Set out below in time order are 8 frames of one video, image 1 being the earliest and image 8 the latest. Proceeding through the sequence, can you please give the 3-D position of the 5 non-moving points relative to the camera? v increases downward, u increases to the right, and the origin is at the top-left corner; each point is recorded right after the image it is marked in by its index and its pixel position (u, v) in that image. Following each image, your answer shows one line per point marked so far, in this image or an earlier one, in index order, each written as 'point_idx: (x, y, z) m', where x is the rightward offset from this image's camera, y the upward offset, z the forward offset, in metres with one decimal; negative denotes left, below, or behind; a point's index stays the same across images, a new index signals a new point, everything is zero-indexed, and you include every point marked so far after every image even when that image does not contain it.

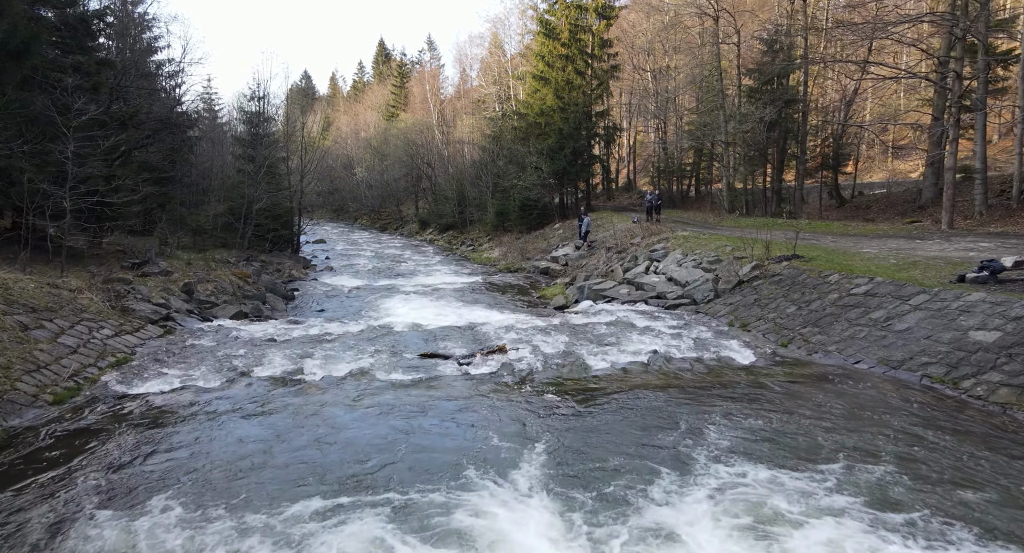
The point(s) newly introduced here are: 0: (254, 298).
0: (-7.6, -0.7, +19.5) m
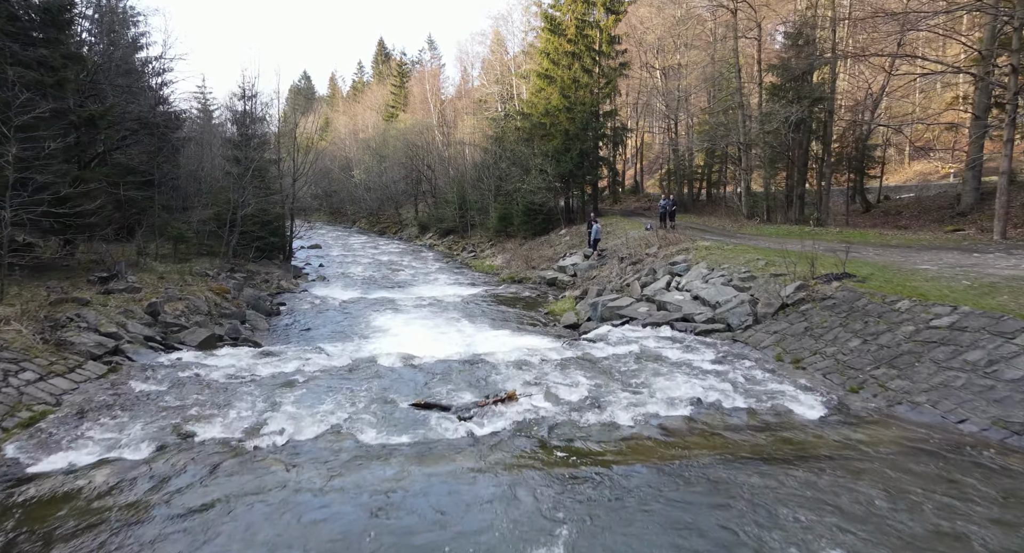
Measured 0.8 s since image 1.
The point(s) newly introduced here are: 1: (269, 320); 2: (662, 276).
0: (-7.4, -1.1, +17.6) m
1: (-7.0, -1.4, +19.3) m
2: (+4.2, 0.0, +19.1) m
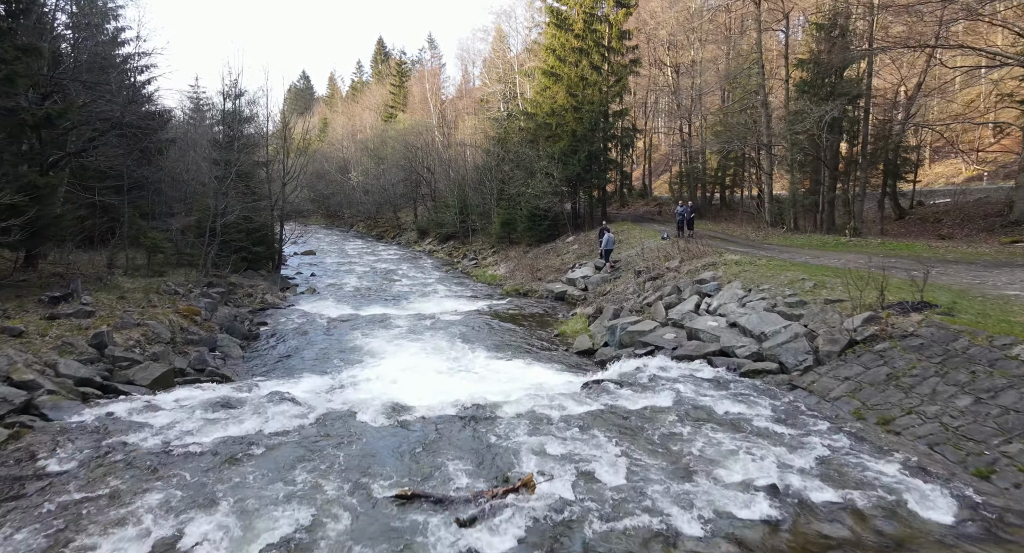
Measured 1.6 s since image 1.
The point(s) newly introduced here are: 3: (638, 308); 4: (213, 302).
0: (-7.2, -1.6, +15.4) m
1: (-6.9, -1.9, +17.2) m
2: (+4.4, -0.4, +16.9) m
3: (+3.4, -0.8, +18.1) m
4: (-9.0, -0.8, +20.0) m
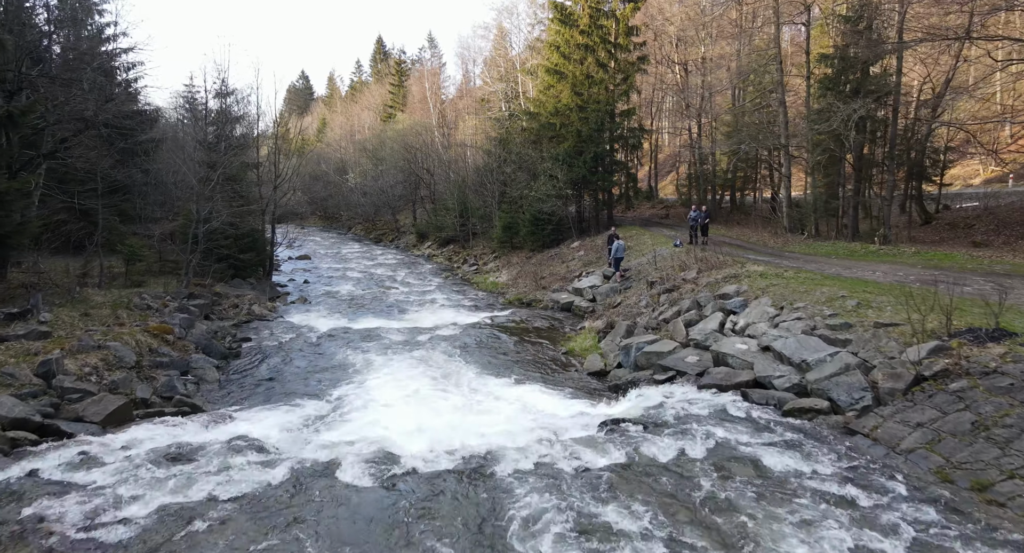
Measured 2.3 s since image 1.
0: (-7.1, -1.9, +13.9) m
1: (-6.8, -2.2, +15.6) m
2: (+4.5, -0.8, +15.3) m
3: (+3.5, -1.2, +16.5) m
4: (-8.9, -1.2, +18.5) m
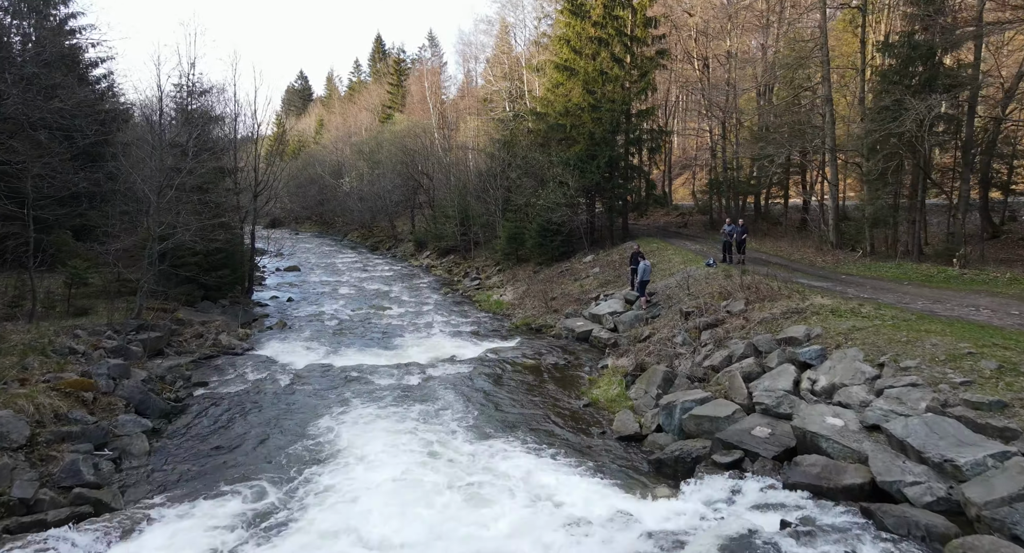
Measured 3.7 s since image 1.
0: (-6.9, -2.7, +10.6) m
1: (-6.6, -2.9, +12.4) m
2: (+4.7, -1.5, +12.1) m
3: (+3.7, -1.9, +13.3) m
4: (-8.7, -1.9, +15.2) m
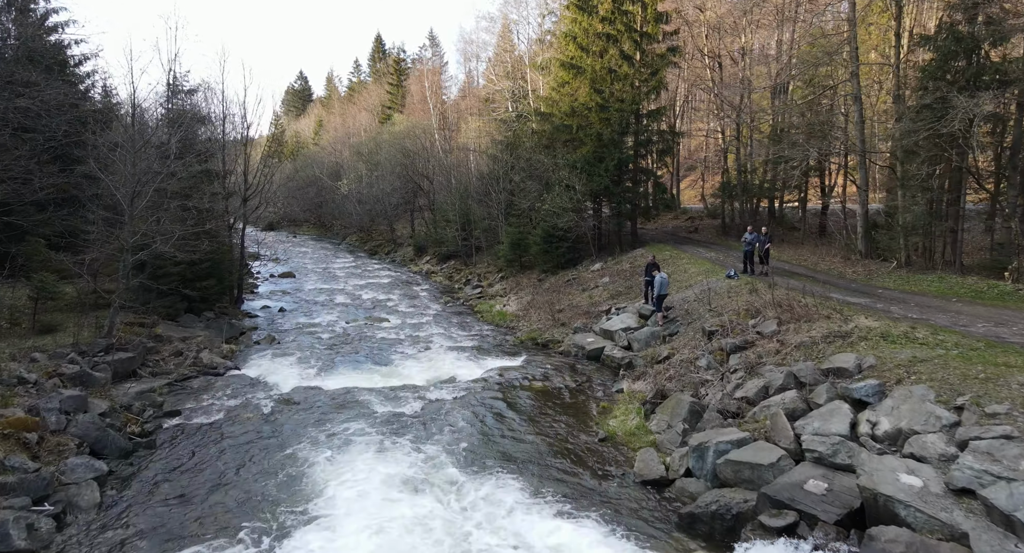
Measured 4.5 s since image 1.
0: (-6.8, -3.0, +9.1) m
1: (-6.4, -3.3, +10.8) m
2: (+4.8, -1.9, +10.5) m
3: (+3.8, -2.3, +11.7) m
4: (-8.6, -2.3, +13.7) m
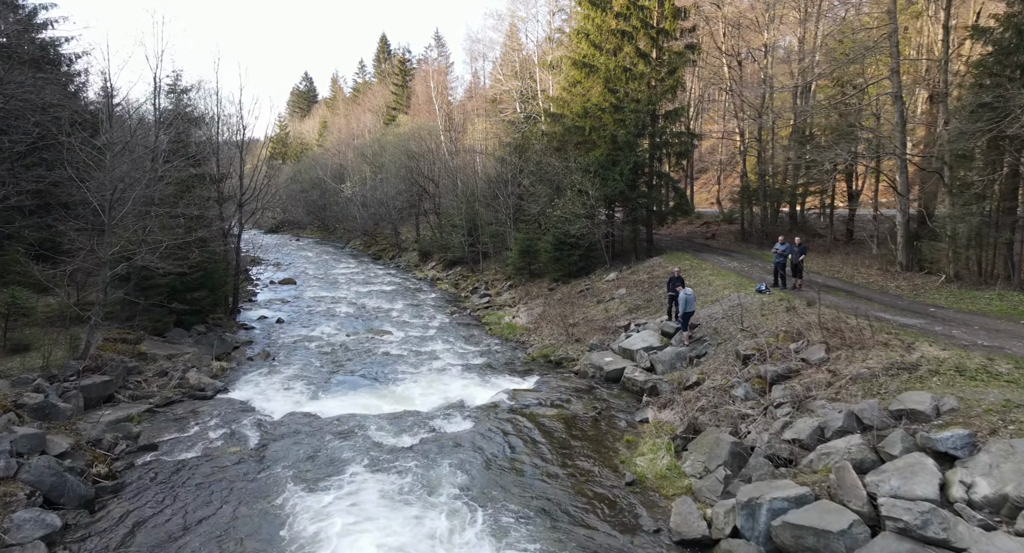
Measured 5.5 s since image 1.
0: (-6.6, -3.4, +7.6) m
1: (-6.2, -3.6, +9.3) m
2: (+5.1, -2.2, +8.9) m
3: (+4.1, -2.6, +10.1) m
4: (-8.3, -2.6, +12.2) m
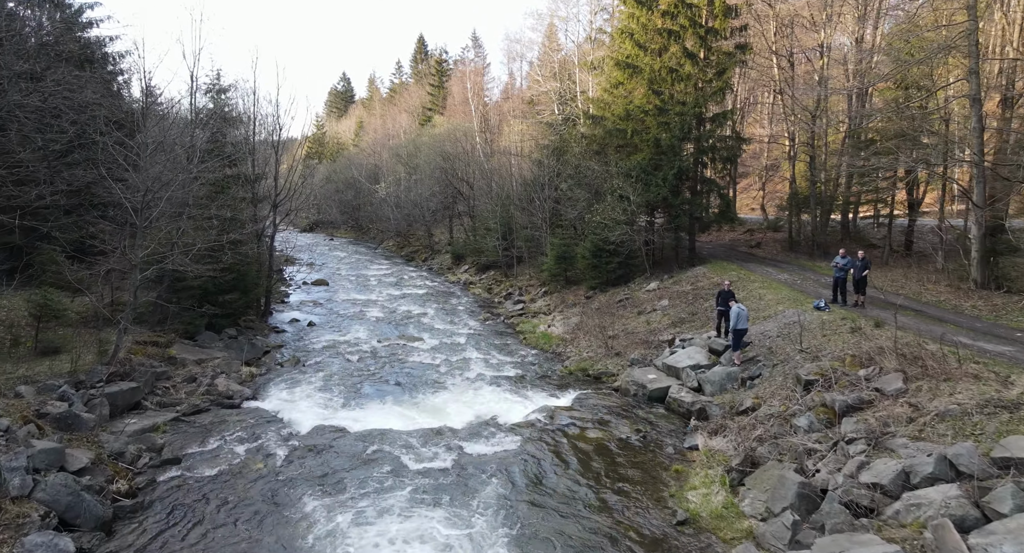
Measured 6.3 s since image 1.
0: (-6.1, -3.5, +7.0) m
1: (-5.6, -3.8, +8.7) m
2: (+5.6, -2.6, +7.8) m
3: (+4.7, -3.0, +9.0) m
4: (-7.6, -2.7, +11.7) m
